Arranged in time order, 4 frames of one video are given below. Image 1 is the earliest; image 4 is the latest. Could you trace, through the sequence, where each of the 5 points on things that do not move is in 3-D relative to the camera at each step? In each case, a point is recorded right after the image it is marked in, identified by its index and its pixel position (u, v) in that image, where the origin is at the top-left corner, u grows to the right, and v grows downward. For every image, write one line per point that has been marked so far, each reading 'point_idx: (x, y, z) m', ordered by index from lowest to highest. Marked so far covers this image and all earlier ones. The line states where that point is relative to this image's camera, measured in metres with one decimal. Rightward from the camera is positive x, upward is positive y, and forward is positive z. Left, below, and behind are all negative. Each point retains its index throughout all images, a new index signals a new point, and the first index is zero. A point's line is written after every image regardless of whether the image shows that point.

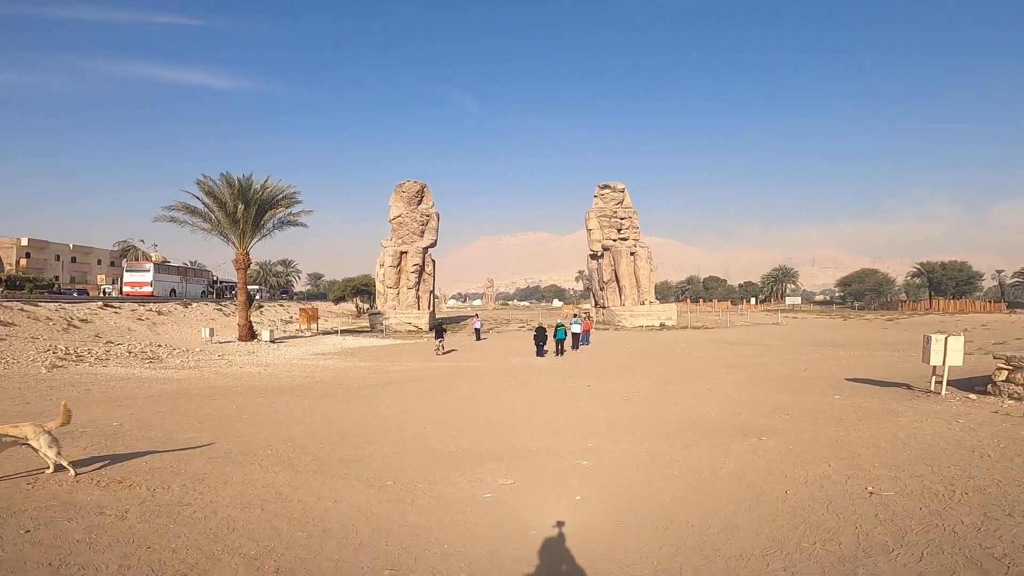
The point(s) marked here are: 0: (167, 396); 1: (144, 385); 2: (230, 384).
0: (-6.8, -2.1, +12.1) m
1: (-9.1, -2.4, +15.1) m
2: (-7.2, -2.4, +15.7) m
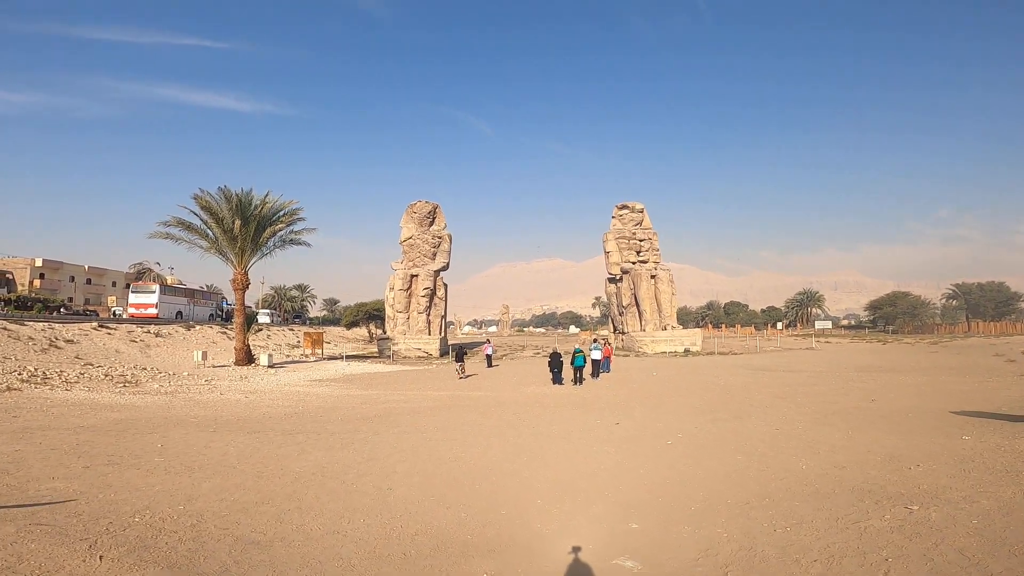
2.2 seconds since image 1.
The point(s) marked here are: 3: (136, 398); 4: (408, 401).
0: (-6.7, -2.3, +9.9) m
1: (-8.9, -2.7, +12.9) m
2: (-6.9, -2.8, +13.5) m
3: (-10.6, -3.1, +17.2) m
4: (-2.8, -3.1, +16.5) m
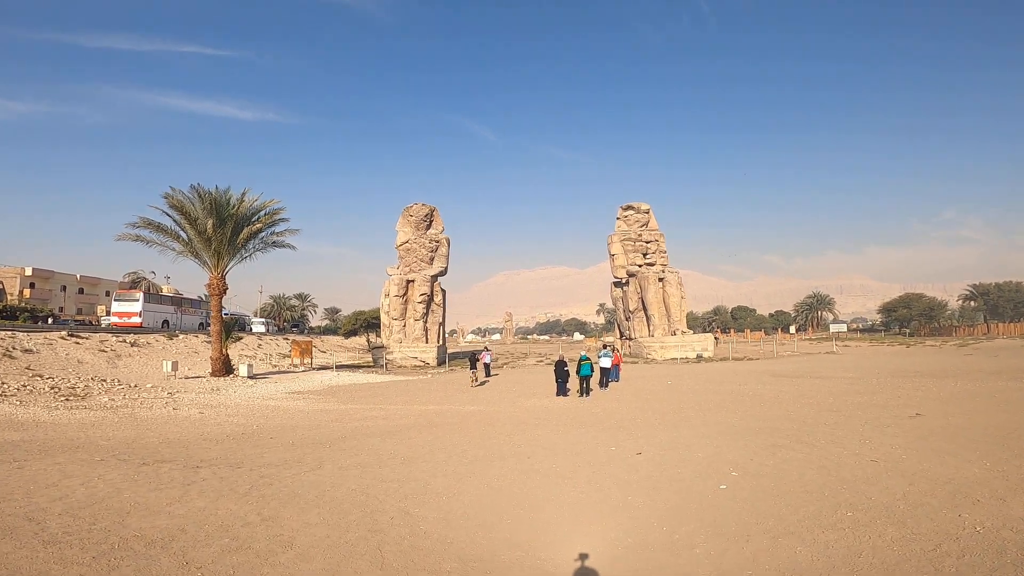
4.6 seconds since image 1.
0: (-6.8, -2.2, +7.4) m
1: (-9.0, -2.6, +10.5) m
2: (-7.1, -2.7, +11.0) m
3: (-10.7, -3.1, +14.7) m
4: (-2.9, -3.0, +14.0) m
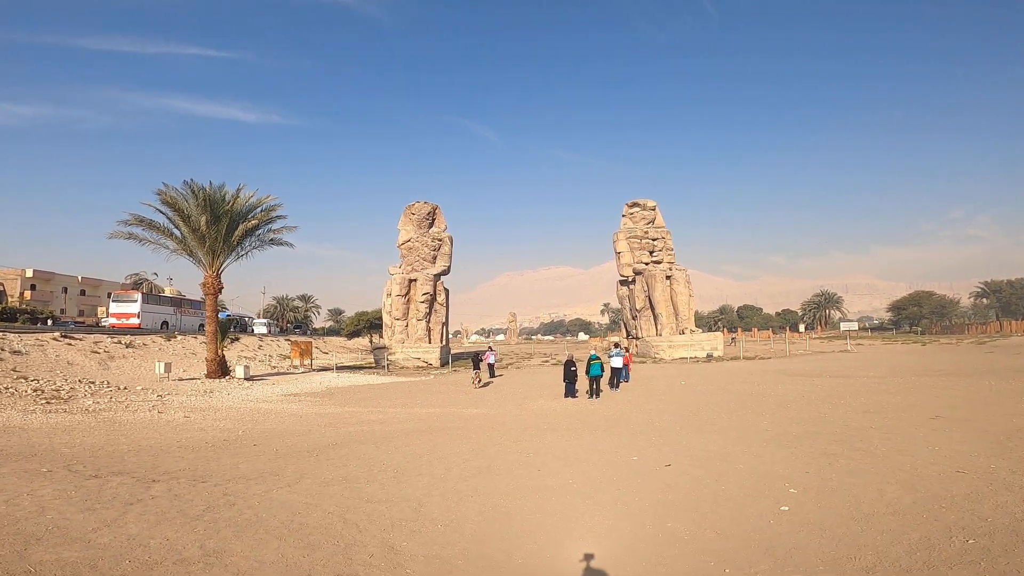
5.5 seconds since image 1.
0: (-6.7, -2.1, +6.4) m
1: (-8.9, -2.5, +9.5) m
2: (-7.0, -2.6, +10.0) m
3: (-10.5, -3.0, +13.8) m
4: (-2.8, -2.9, +13.0) m
